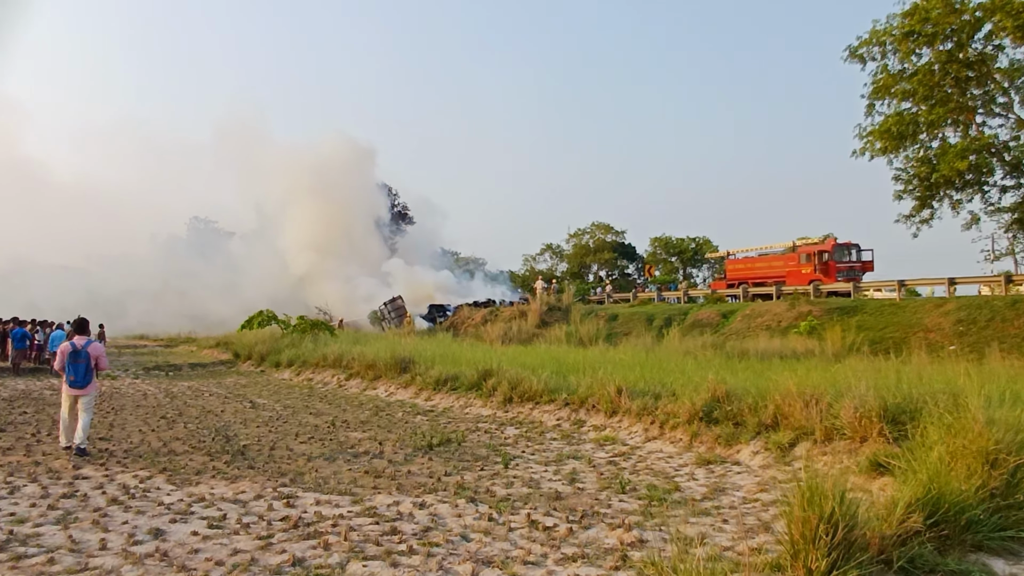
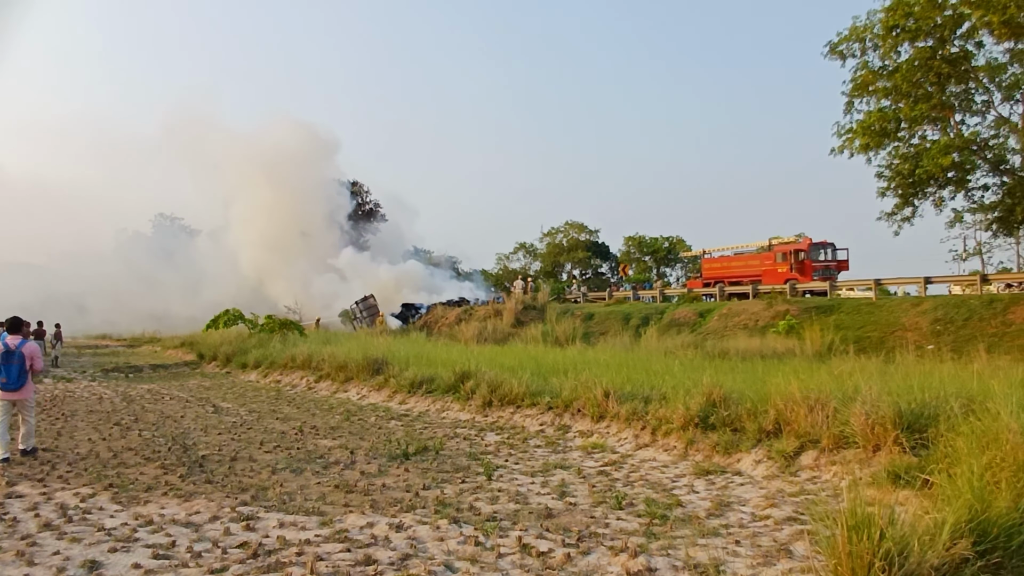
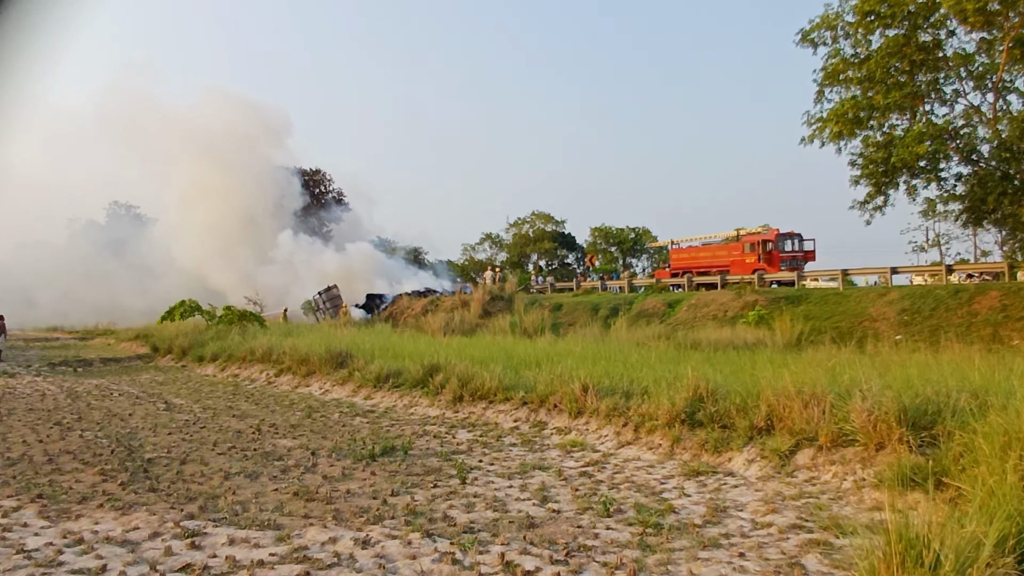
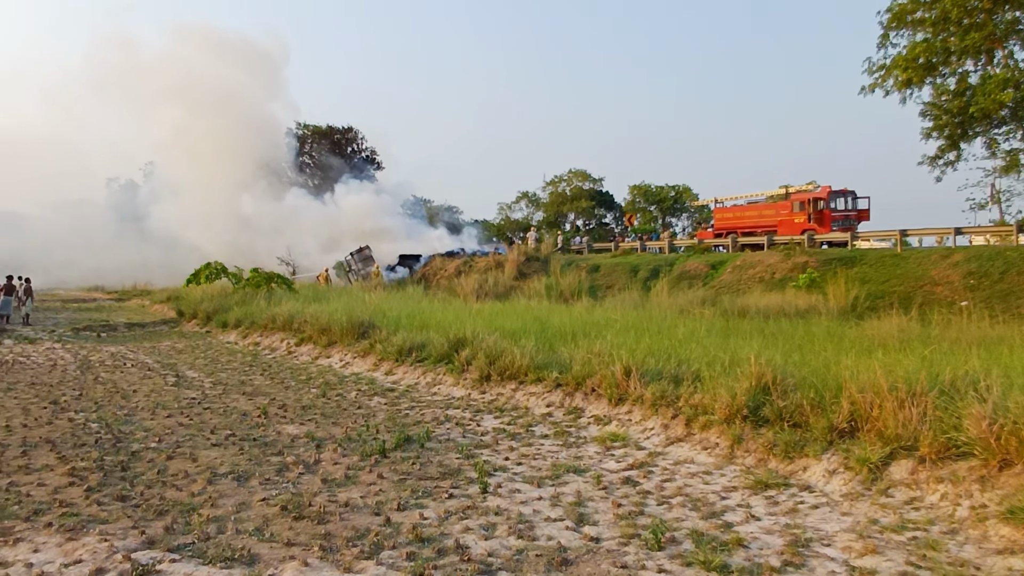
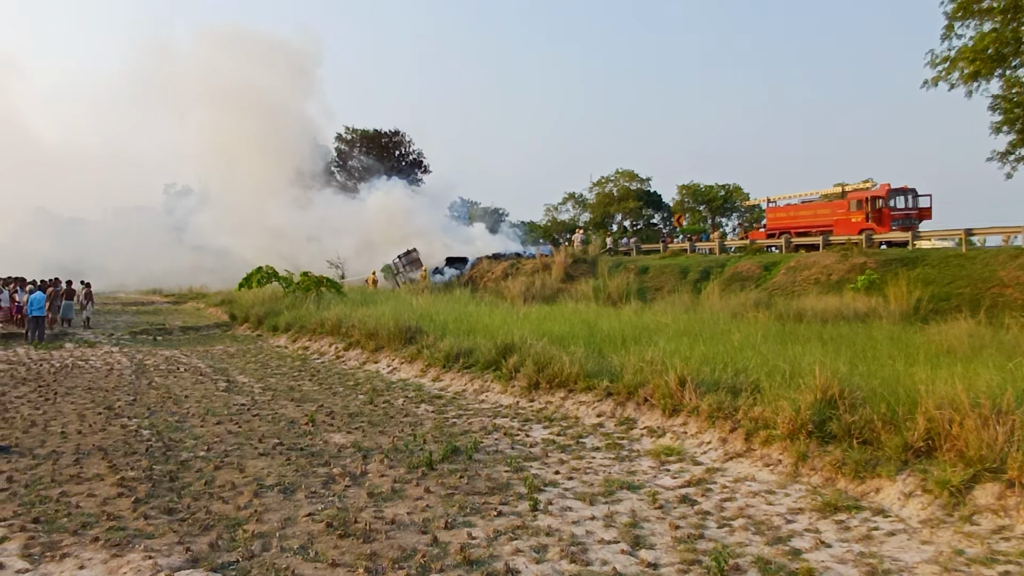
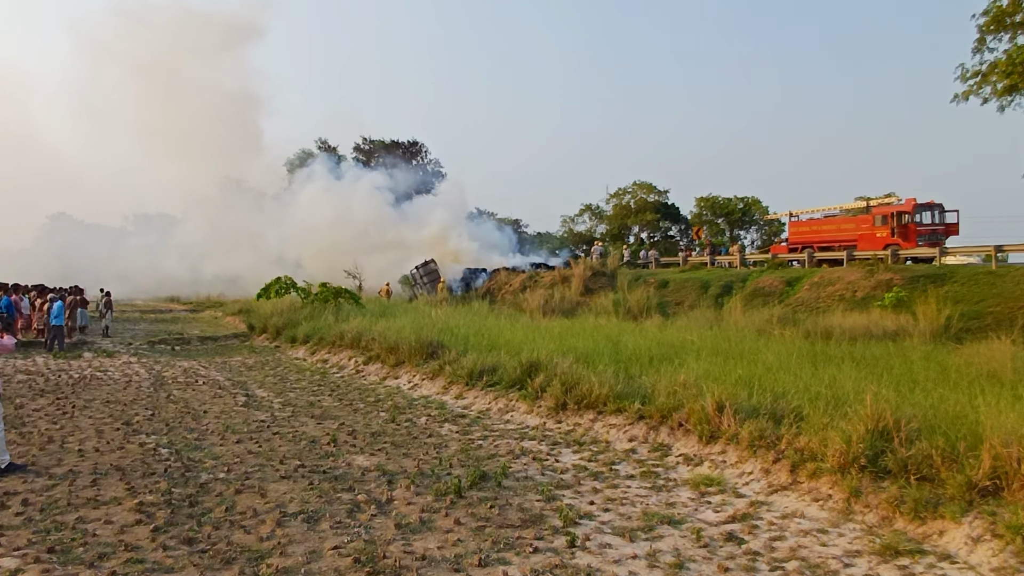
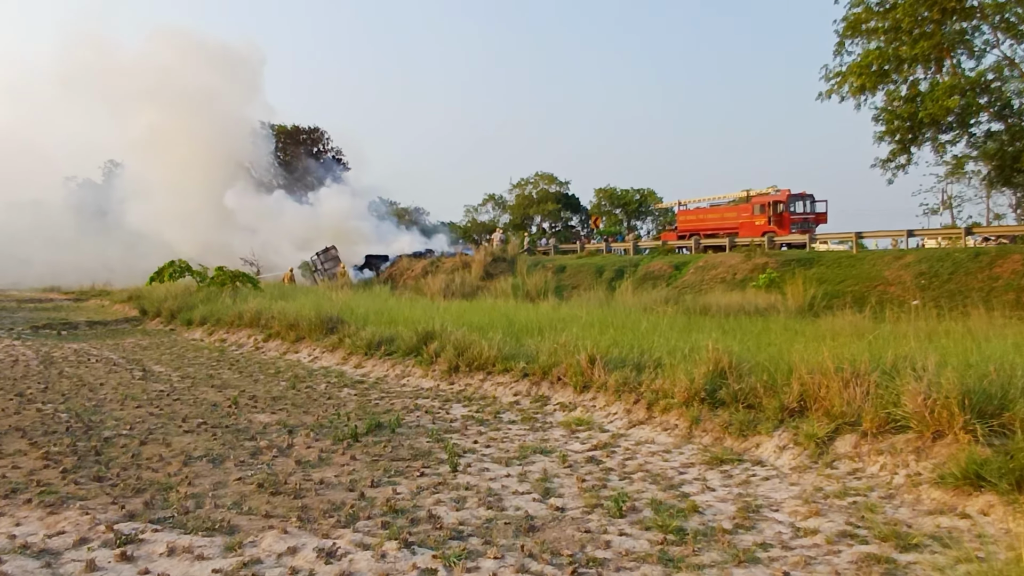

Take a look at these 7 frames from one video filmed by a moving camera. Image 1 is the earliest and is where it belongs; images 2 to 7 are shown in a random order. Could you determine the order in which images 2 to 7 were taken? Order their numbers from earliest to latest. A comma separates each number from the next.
2, 3, 7, 4, 5, 6
